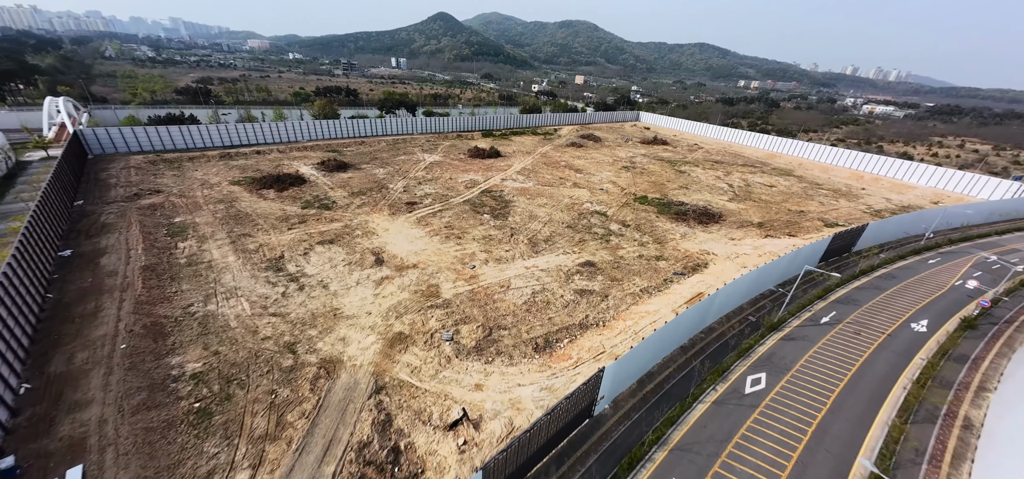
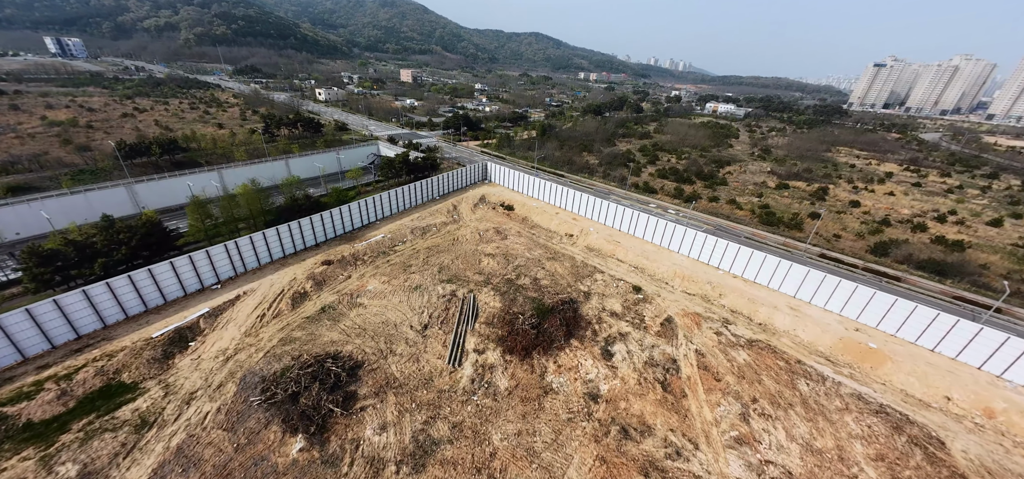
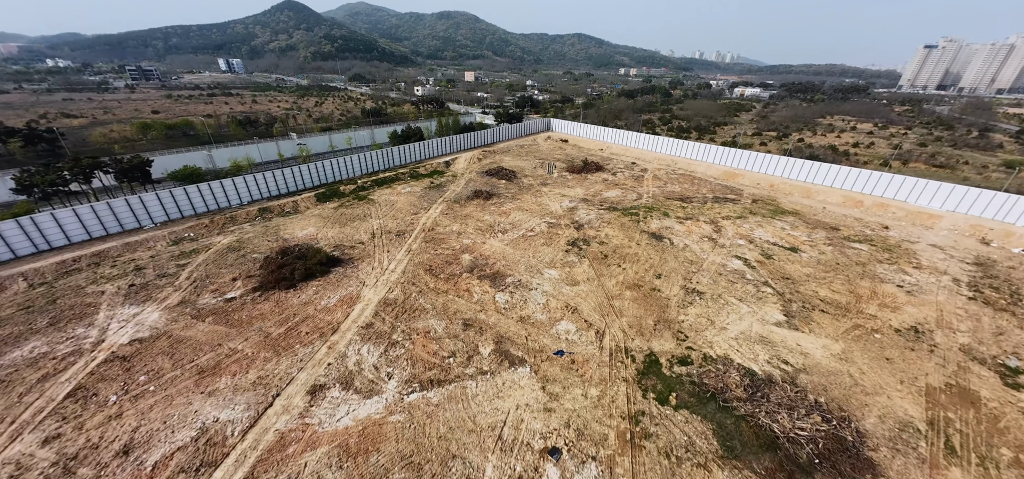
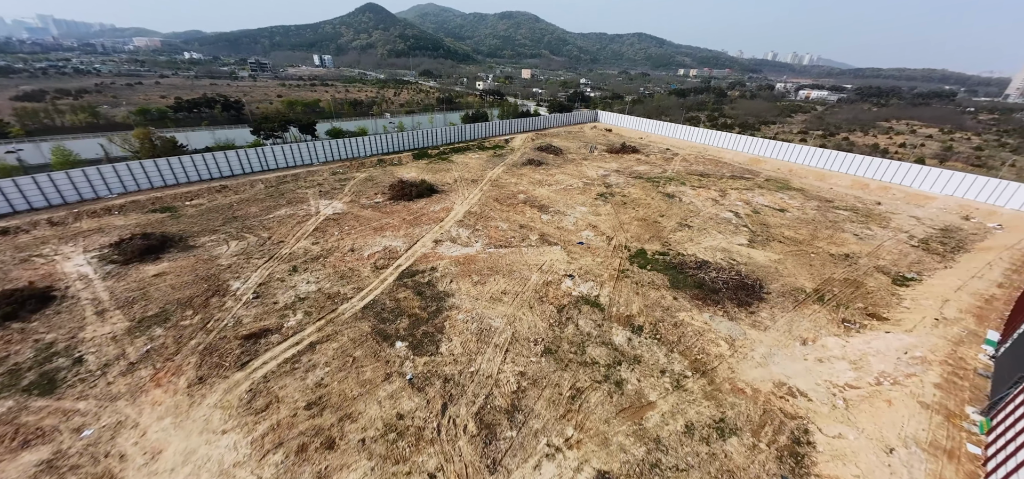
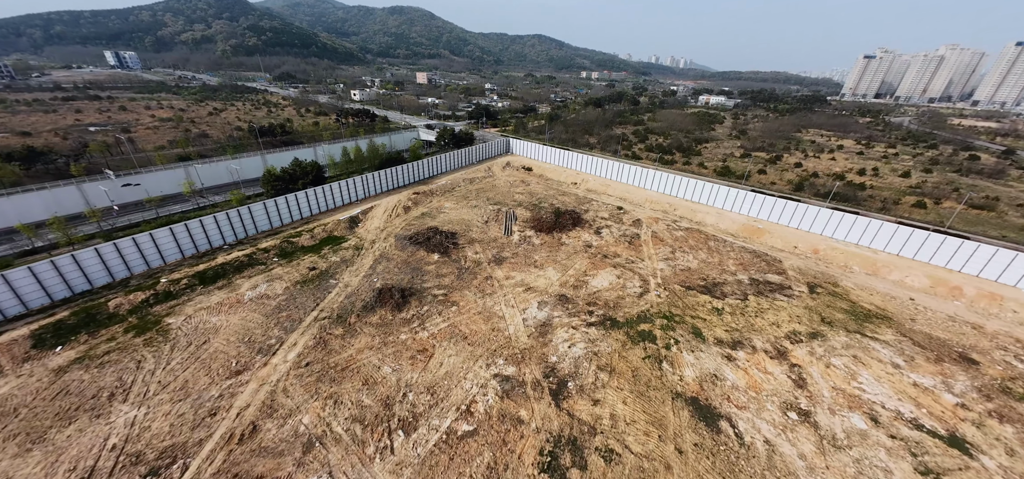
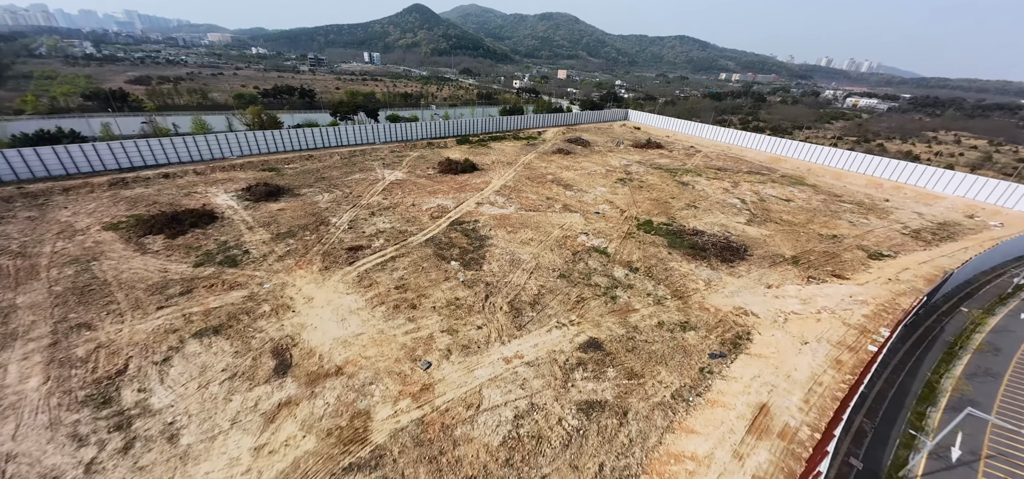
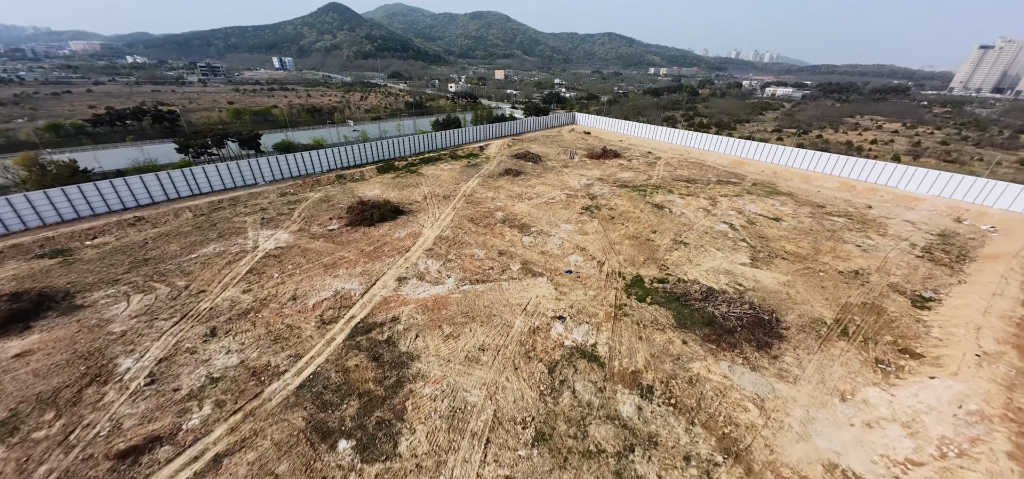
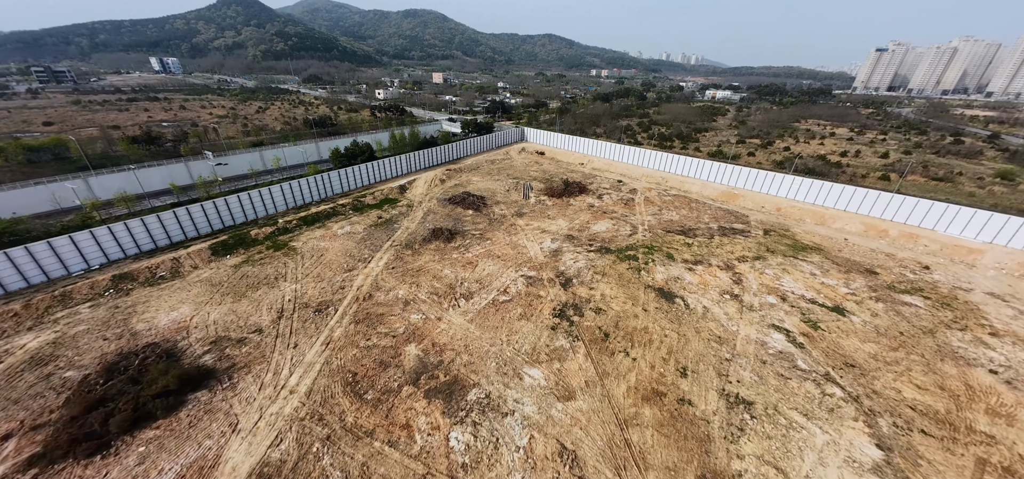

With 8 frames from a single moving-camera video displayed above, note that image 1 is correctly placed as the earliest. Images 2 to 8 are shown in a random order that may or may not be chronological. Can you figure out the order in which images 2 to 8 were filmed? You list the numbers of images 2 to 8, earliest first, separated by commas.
6, 4, 7, 3, 8, 5, 2
